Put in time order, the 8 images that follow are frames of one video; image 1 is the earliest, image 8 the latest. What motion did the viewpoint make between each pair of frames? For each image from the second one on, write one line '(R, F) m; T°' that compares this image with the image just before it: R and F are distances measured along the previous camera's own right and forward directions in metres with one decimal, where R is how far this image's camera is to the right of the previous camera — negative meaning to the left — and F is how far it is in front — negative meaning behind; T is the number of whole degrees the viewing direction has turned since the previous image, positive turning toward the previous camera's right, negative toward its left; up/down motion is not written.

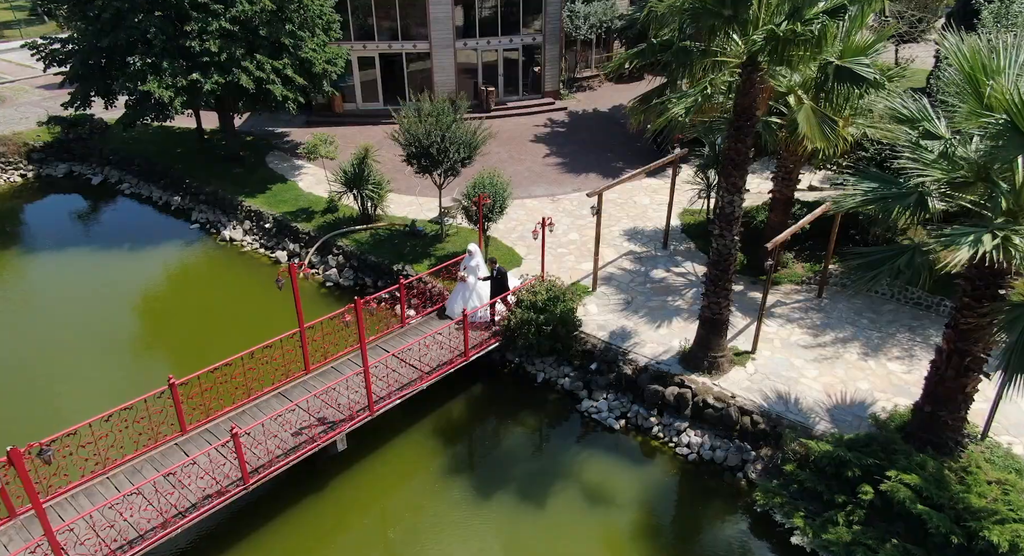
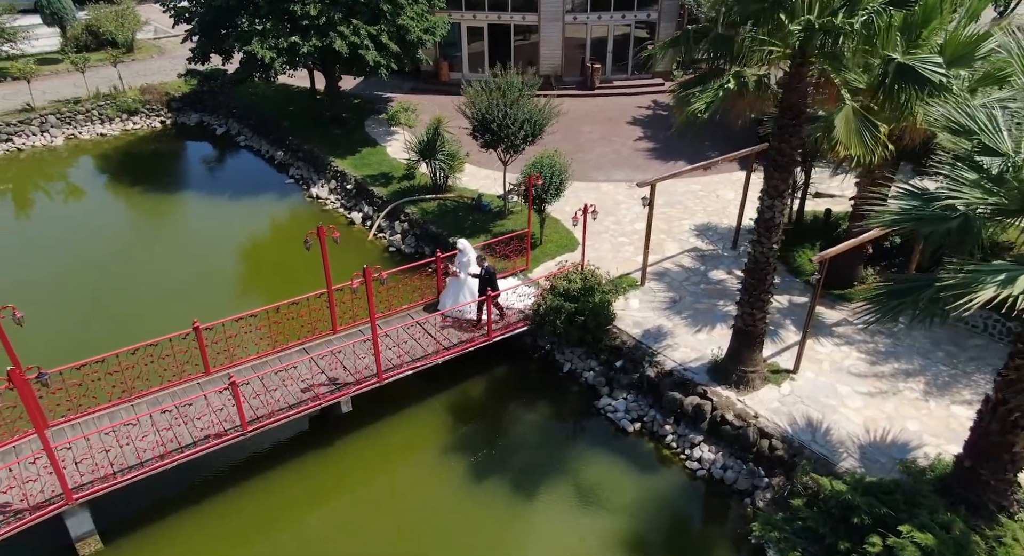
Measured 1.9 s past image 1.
(+1.4, +0.3) m; -10°
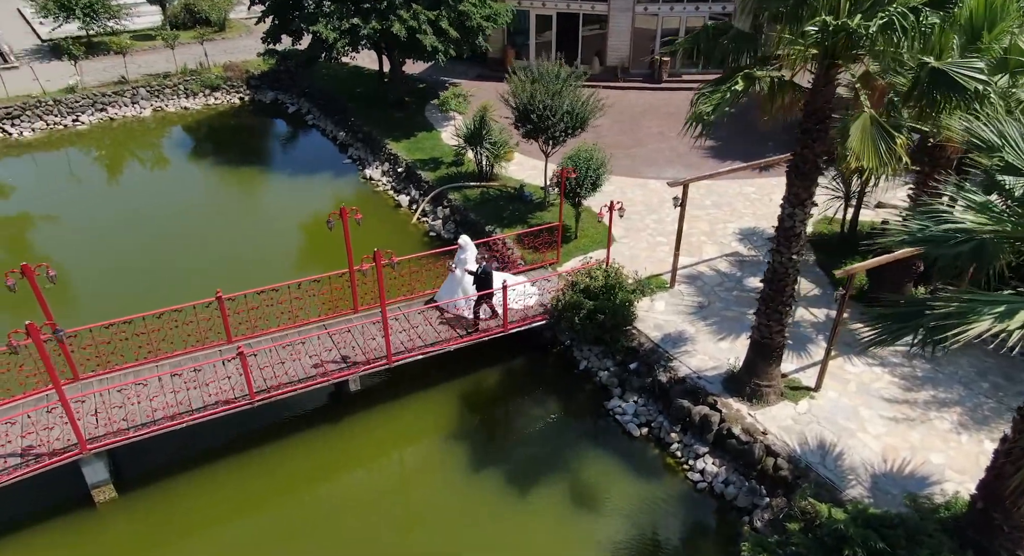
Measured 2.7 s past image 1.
(+0.9, +0.1) m; -6°
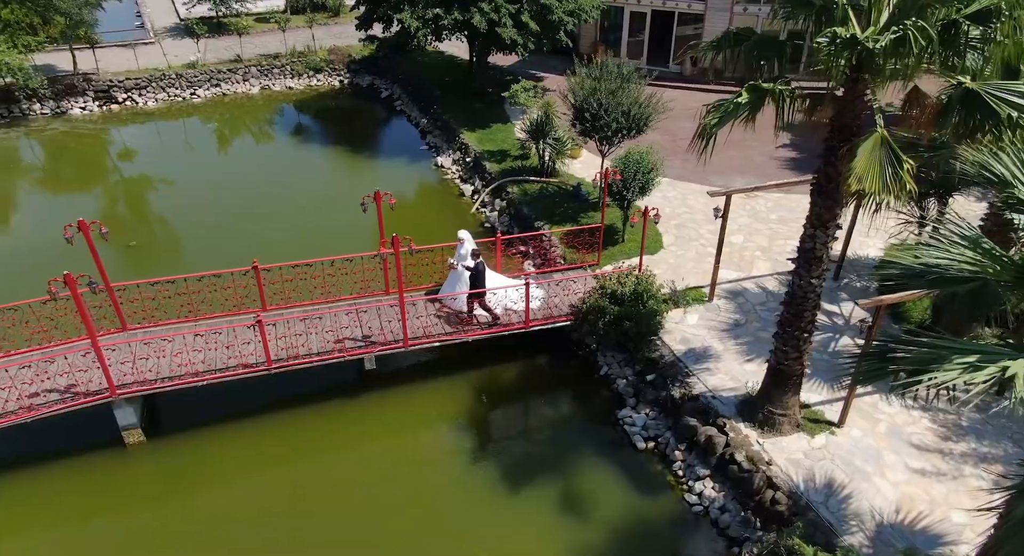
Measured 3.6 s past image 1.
(+1.2, +0.1) m; -9°
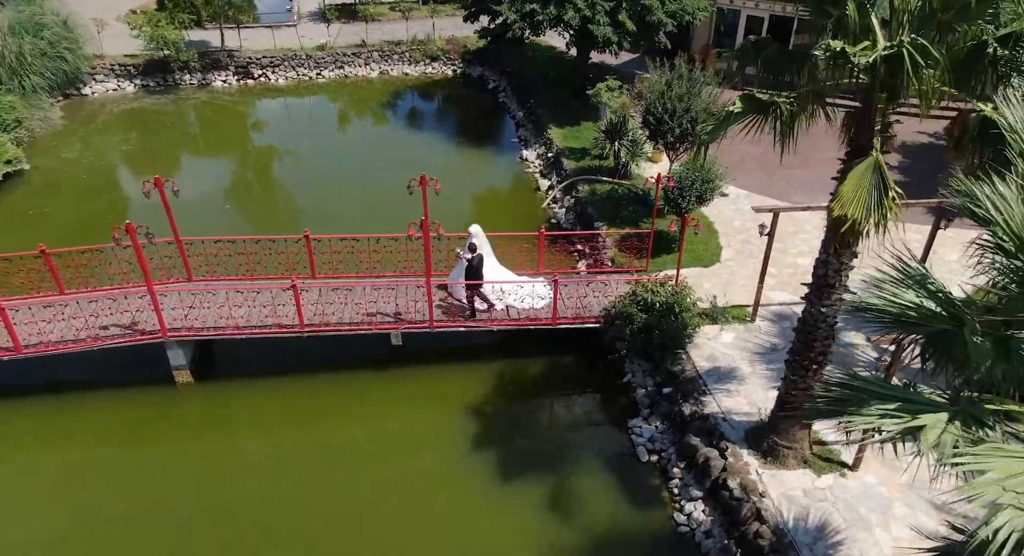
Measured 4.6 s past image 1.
(+1.4, 0.0) m; -10°
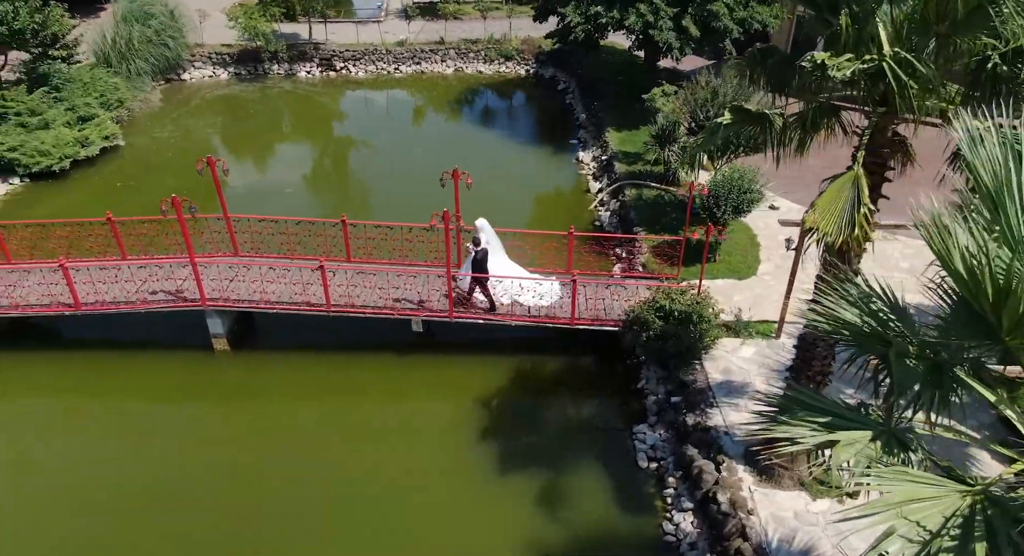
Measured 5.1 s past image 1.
(+0.9, -0.1) m; -7°
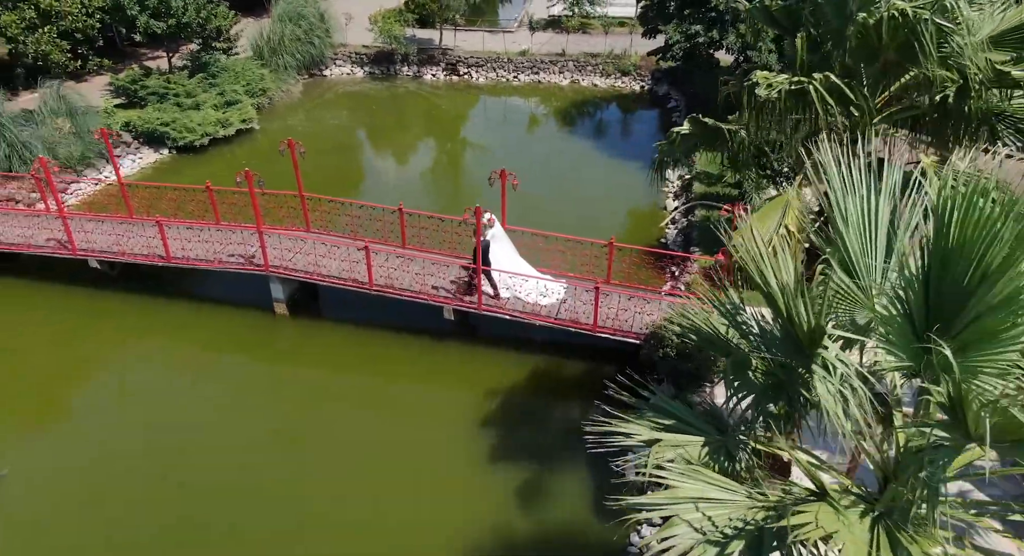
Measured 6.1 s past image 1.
(+1.6, -0.3) m; -11°
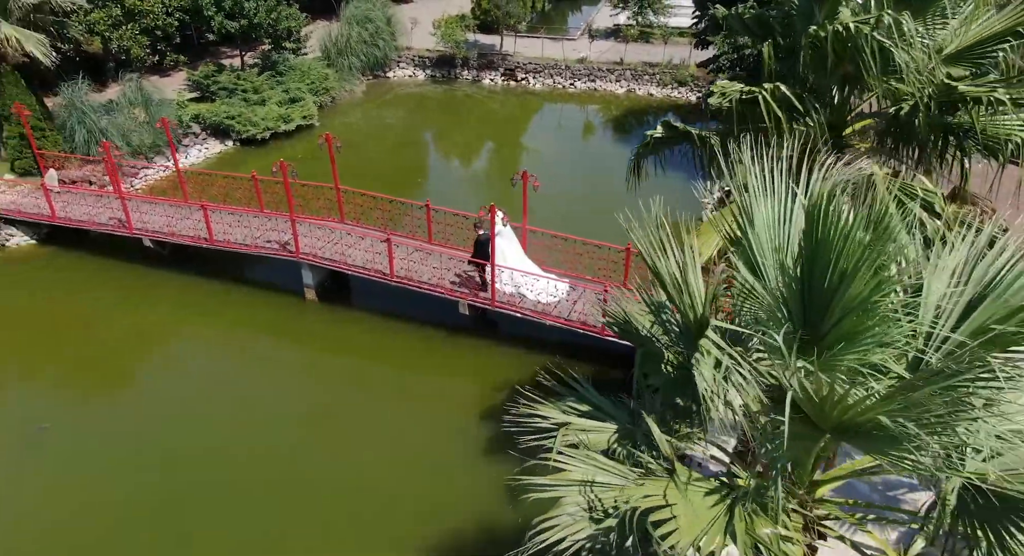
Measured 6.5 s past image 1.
(+0.8, -0.2) m; -5°
